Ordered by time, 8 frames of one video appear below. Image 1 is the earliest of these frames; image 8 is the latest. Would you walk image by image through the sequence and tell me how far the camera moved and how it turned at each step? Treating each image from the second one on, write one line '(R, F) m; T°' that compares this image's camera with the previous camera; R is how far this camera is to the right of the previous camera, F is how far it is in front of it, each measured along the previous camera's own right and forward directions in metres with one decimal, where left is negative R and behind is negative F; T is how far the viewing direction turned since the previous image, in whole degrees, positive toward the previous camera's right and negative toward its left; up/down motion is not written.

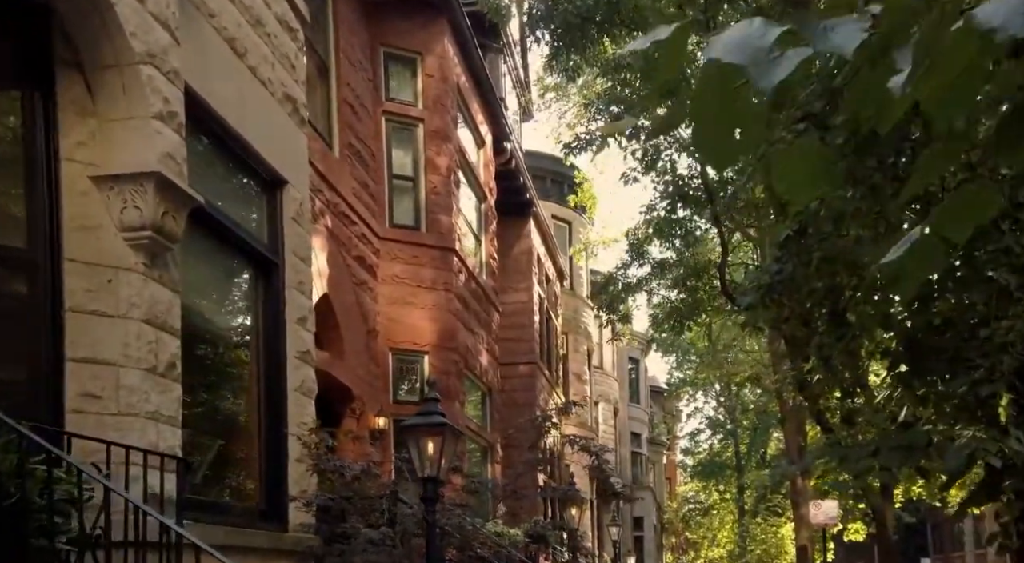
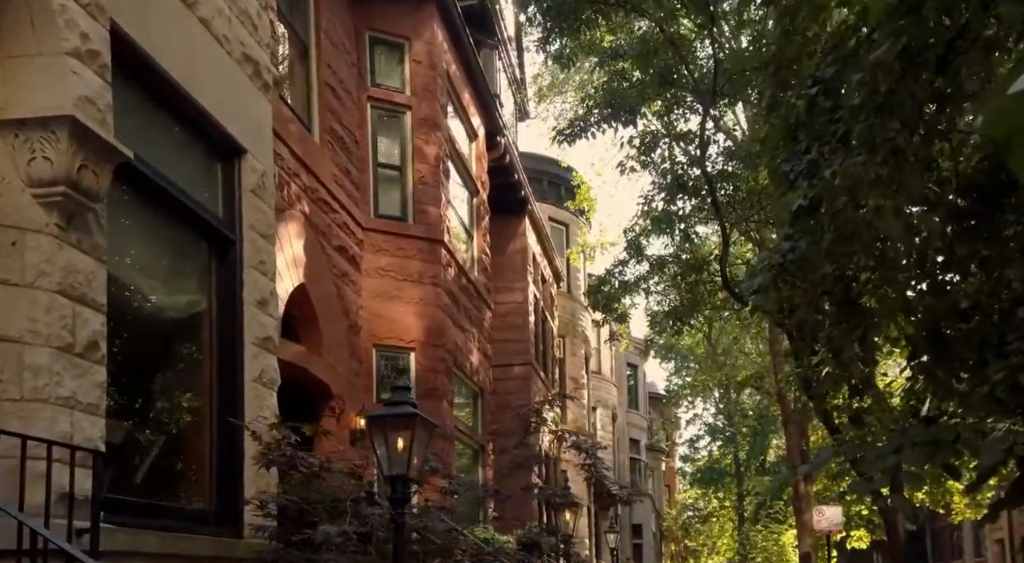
(+0.1, +0.6) m; 0°
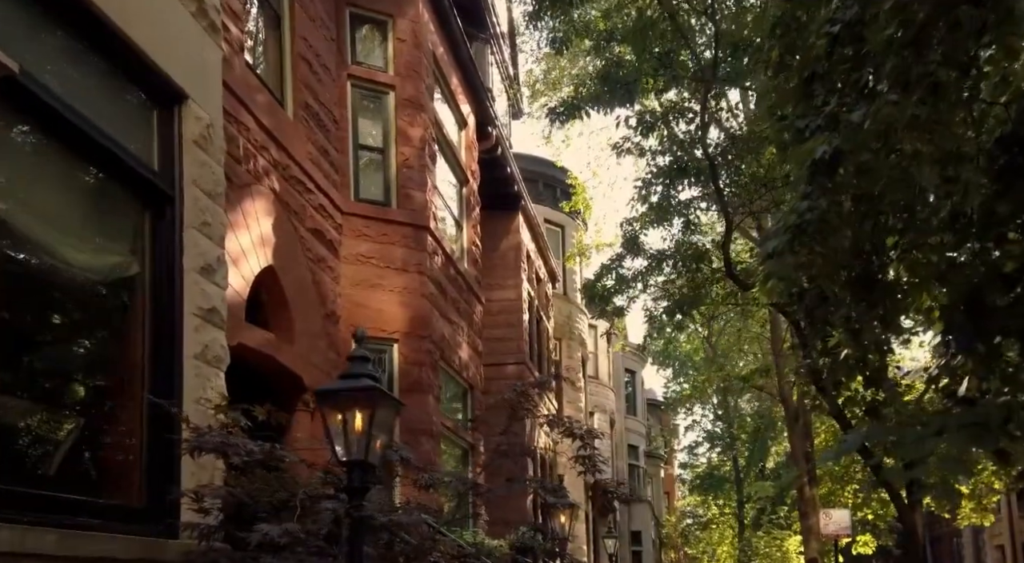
(+0.1, +0.8) m; 0°
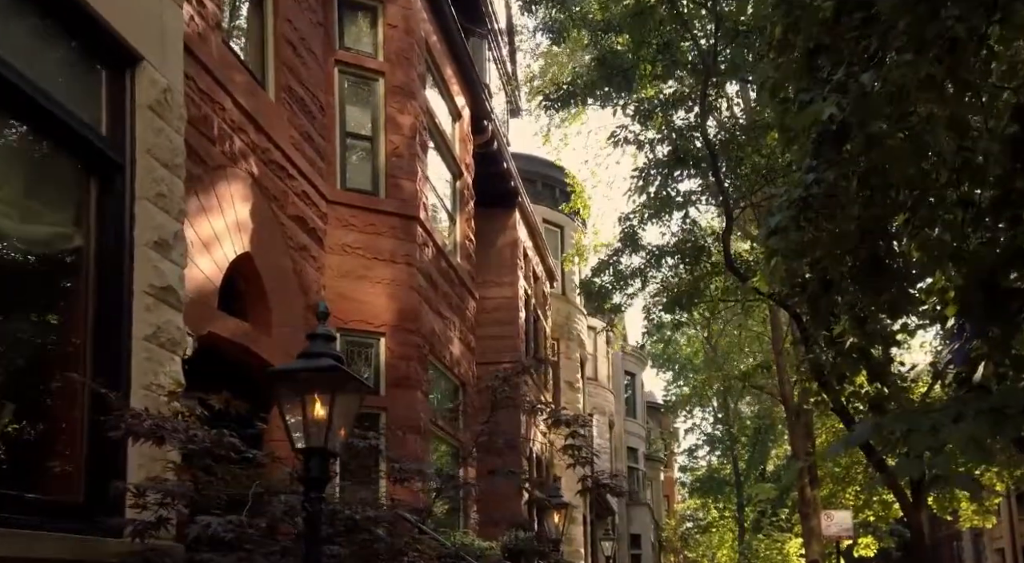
(+0.1, +0.4) m; 0°
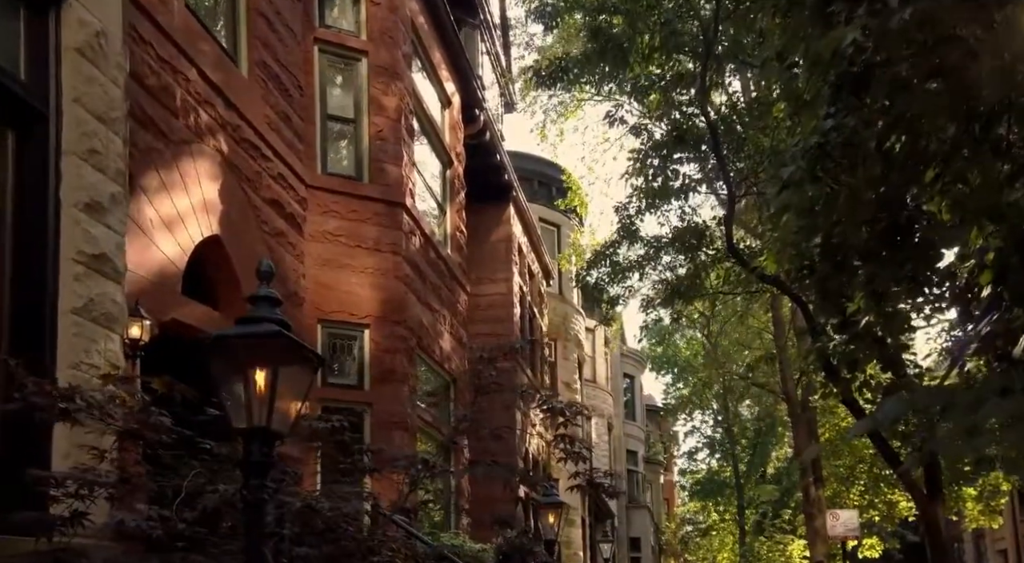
(+0.1, +0.6) m; 0°
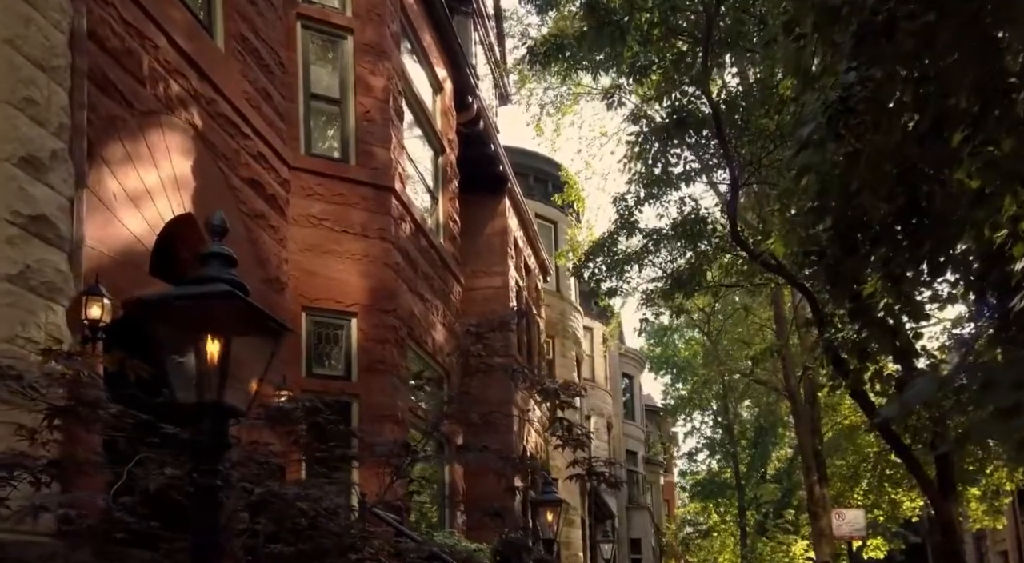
(0.0, +0.5) m; 0°
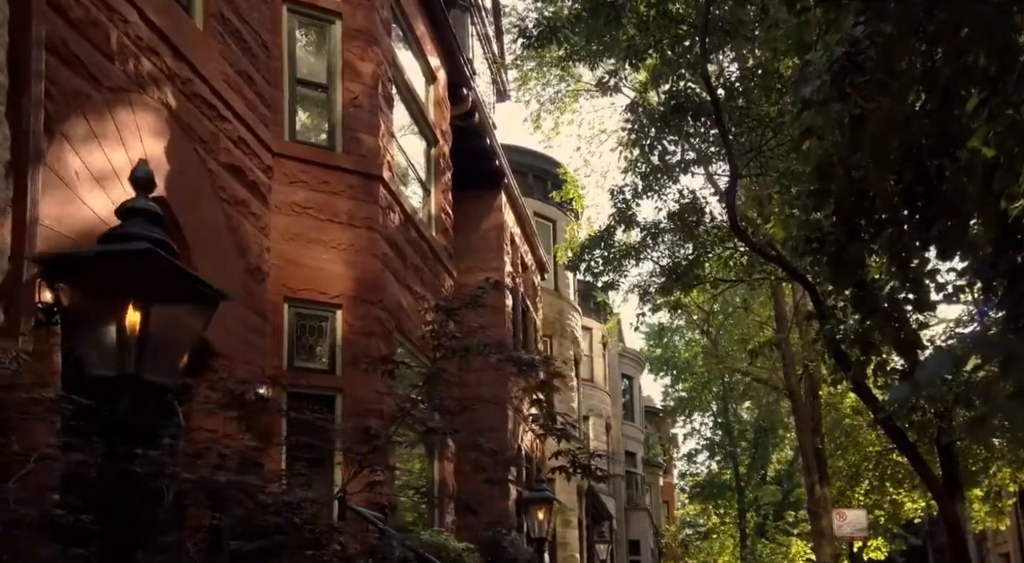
(+0.1, +0.3) m; 0°
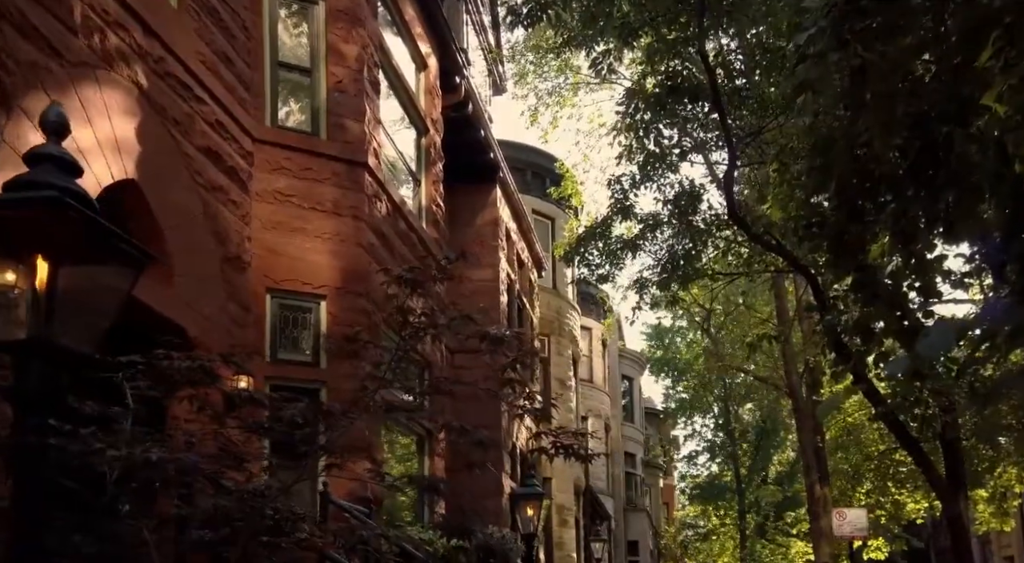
(+0.1, +0.3) m; 0°
